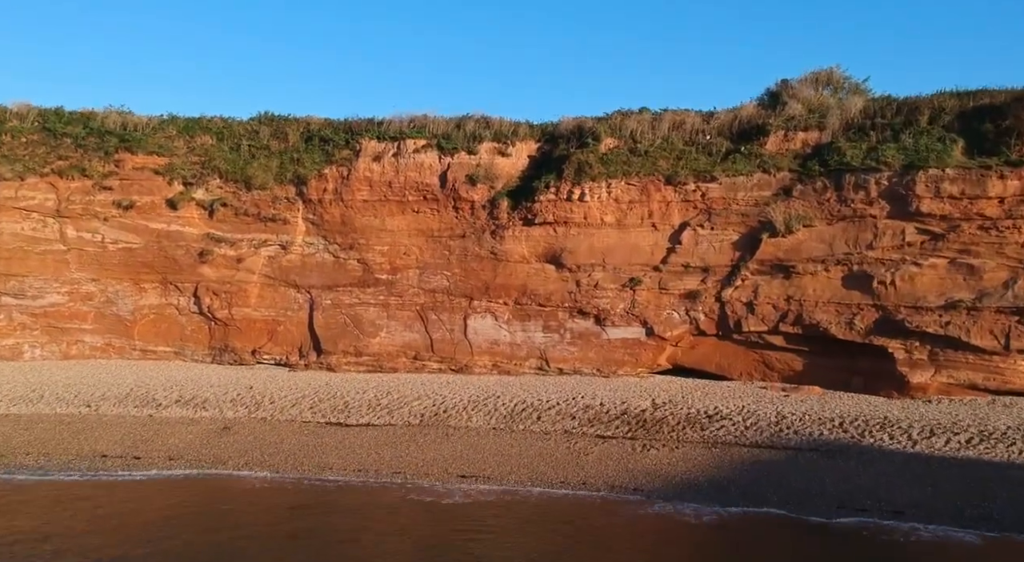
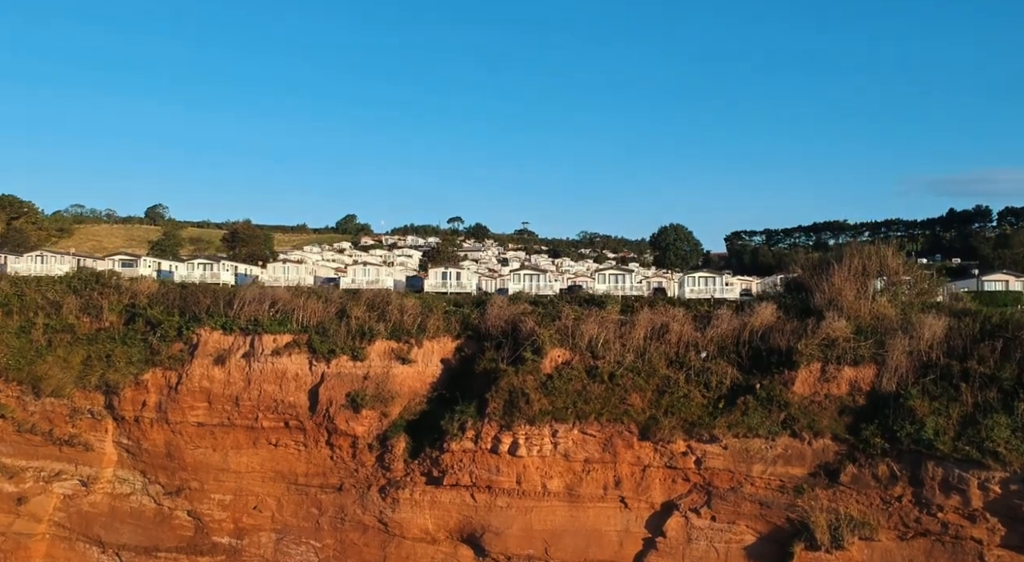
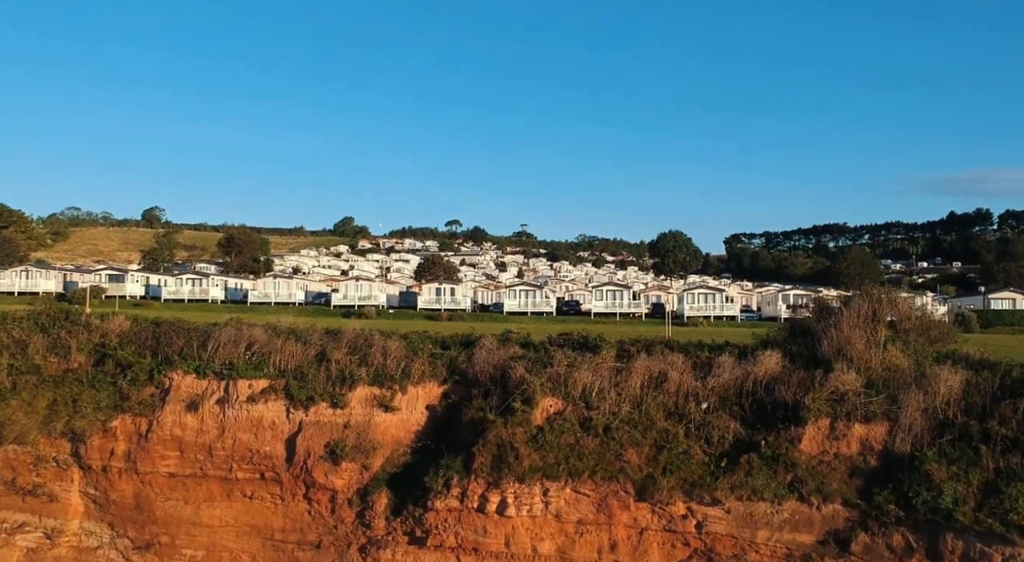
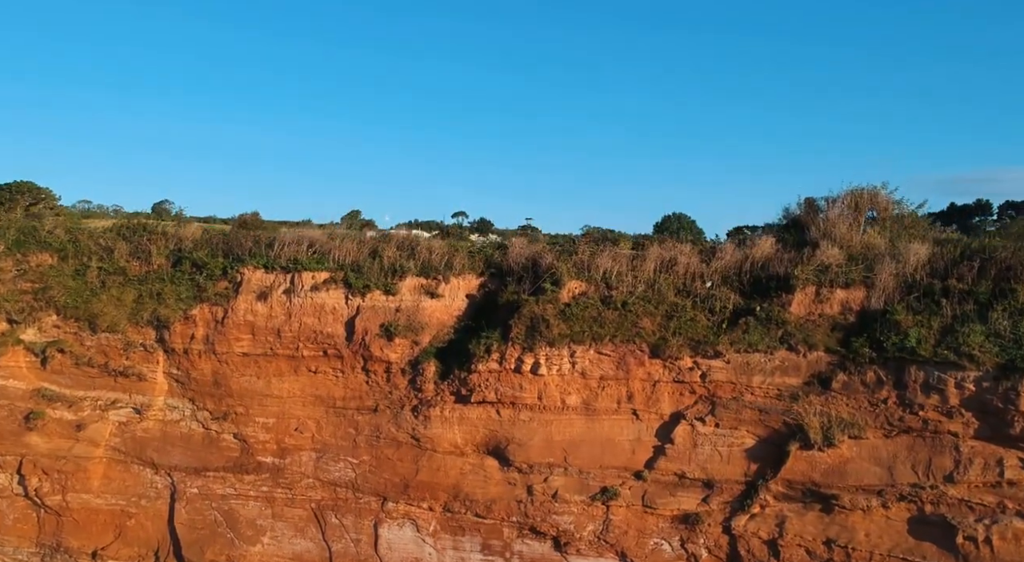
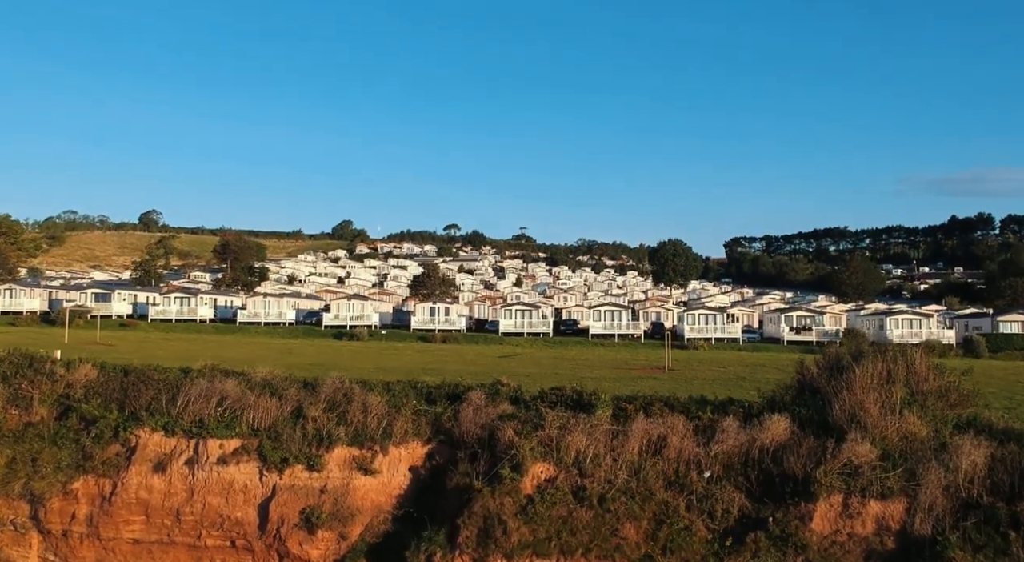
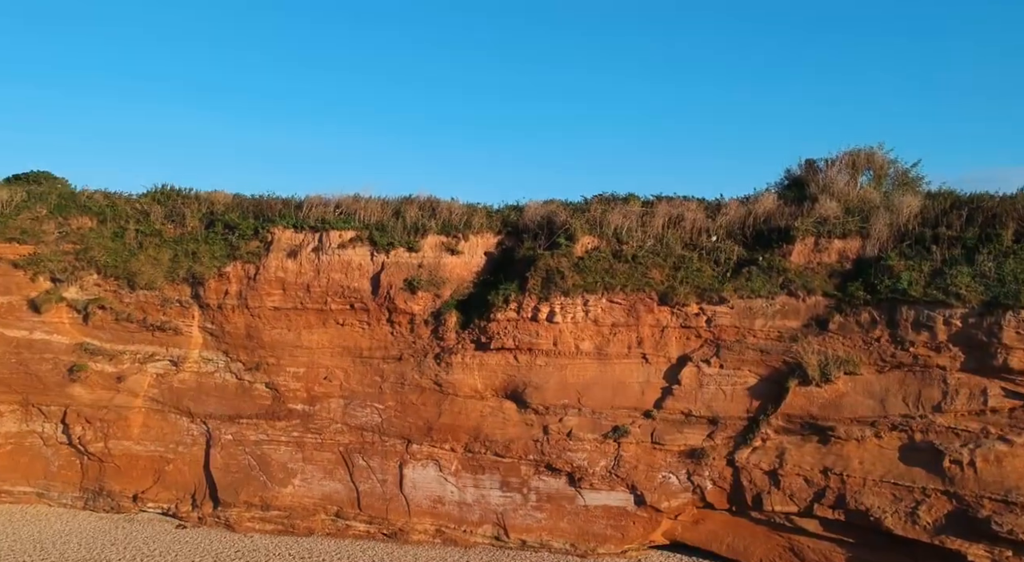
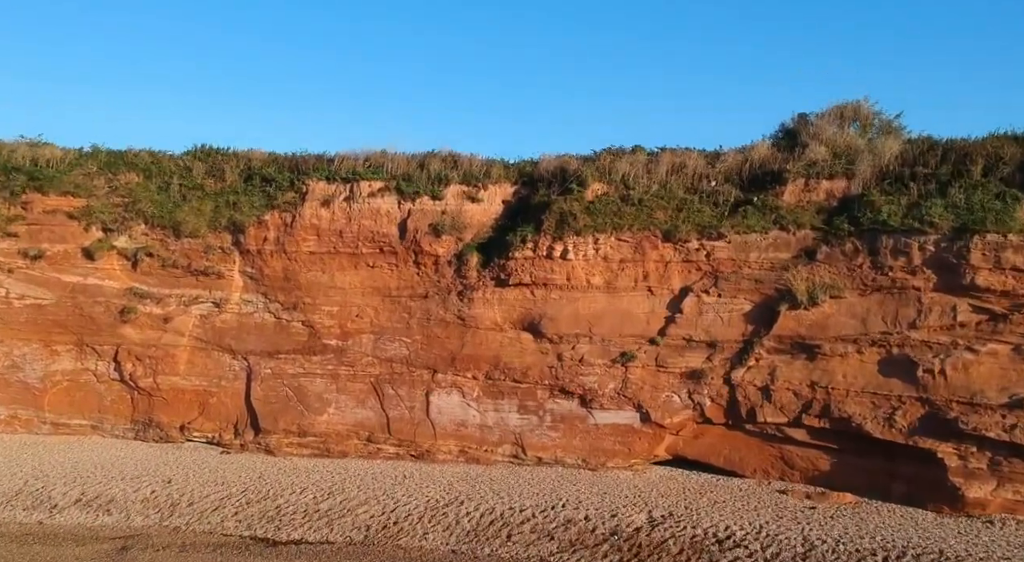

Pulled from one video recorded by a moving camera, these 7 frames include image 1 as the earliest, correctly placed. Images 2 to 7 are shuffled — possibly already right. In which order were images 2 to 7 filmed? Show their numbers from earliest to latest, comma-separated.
7, 6, 4, 2, 3, 5
